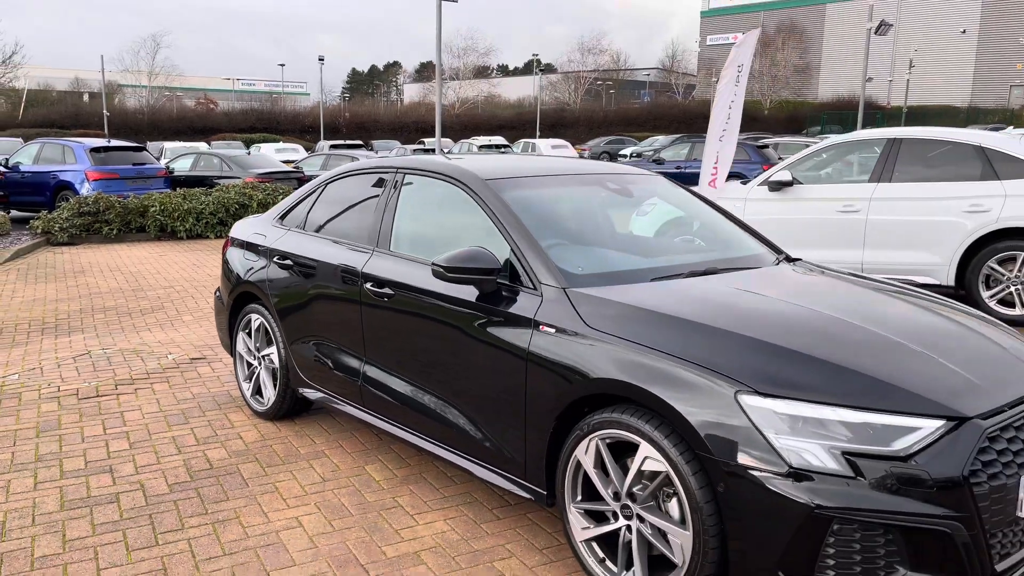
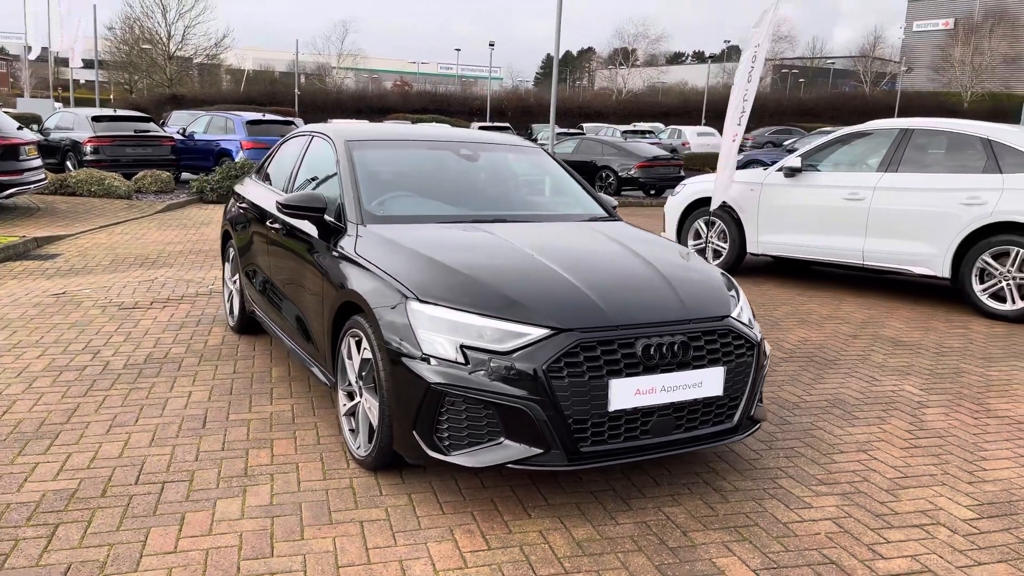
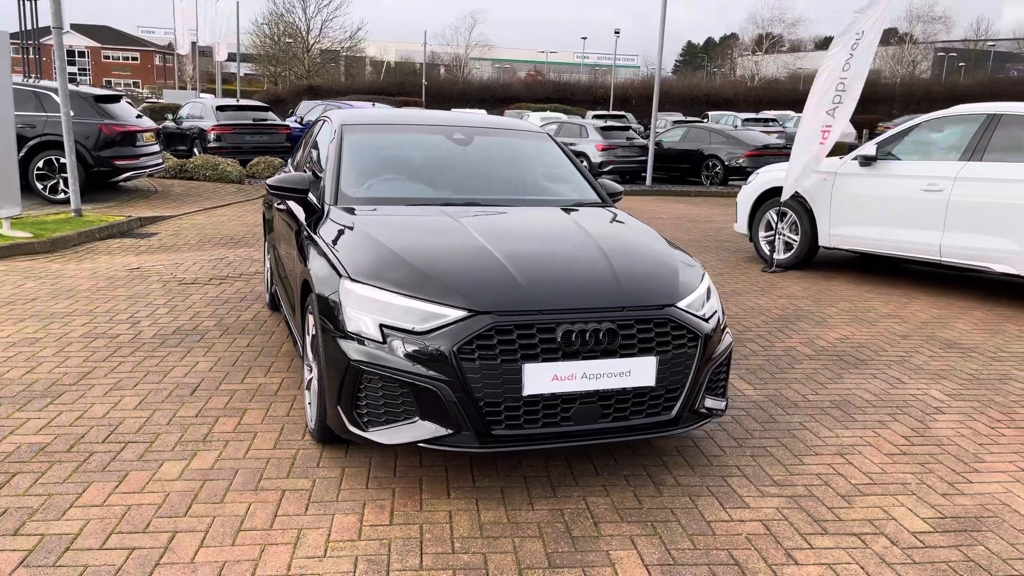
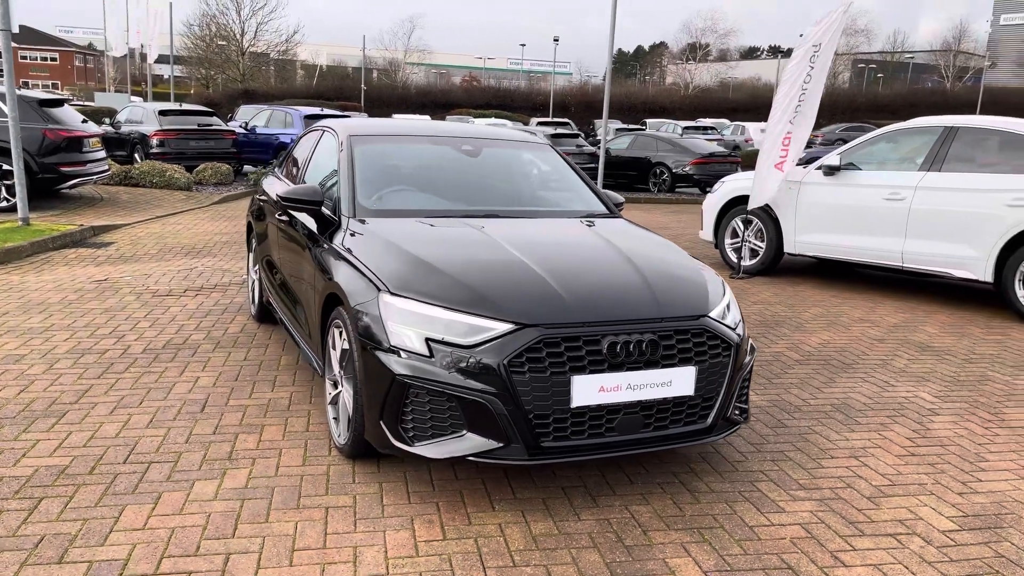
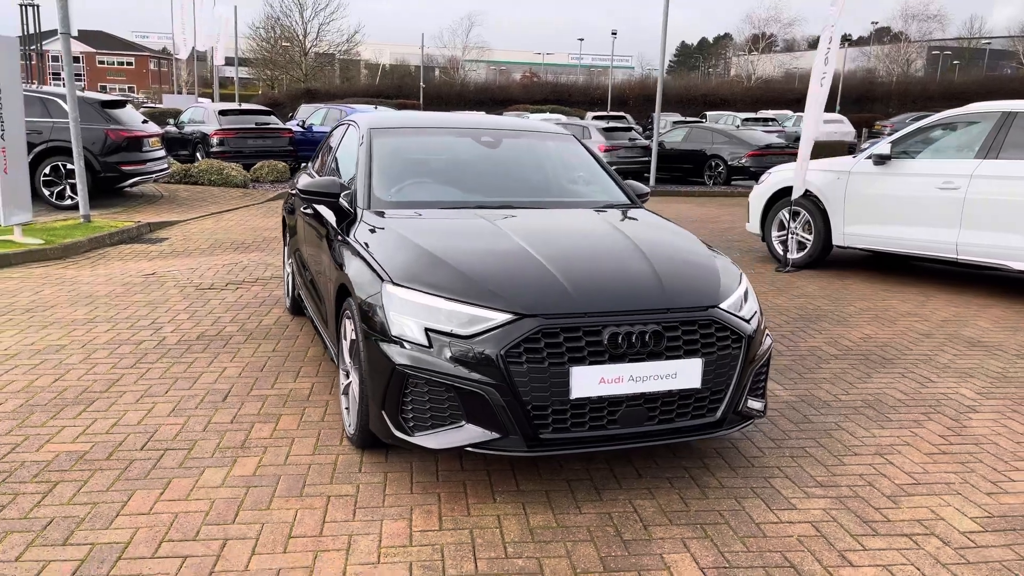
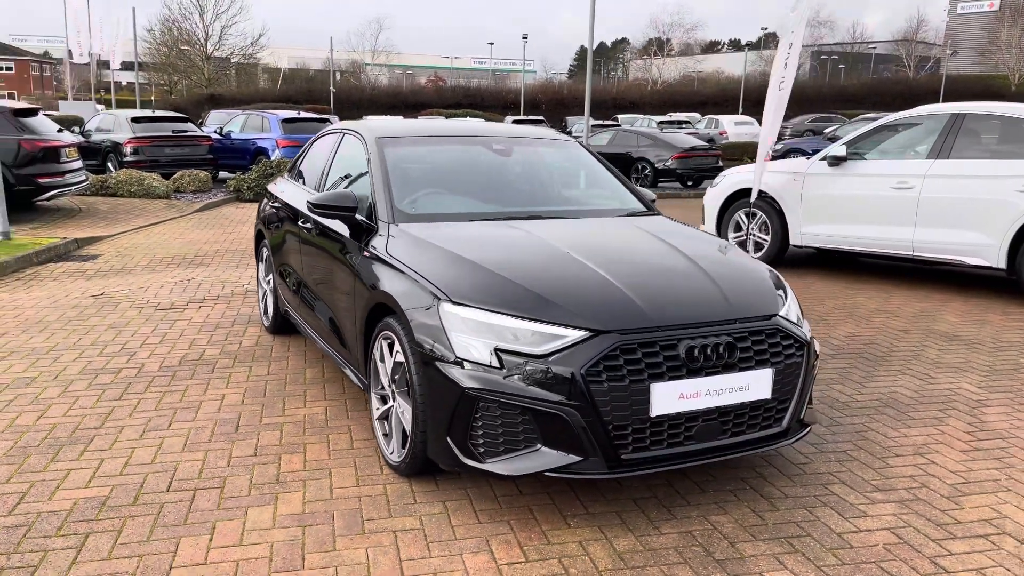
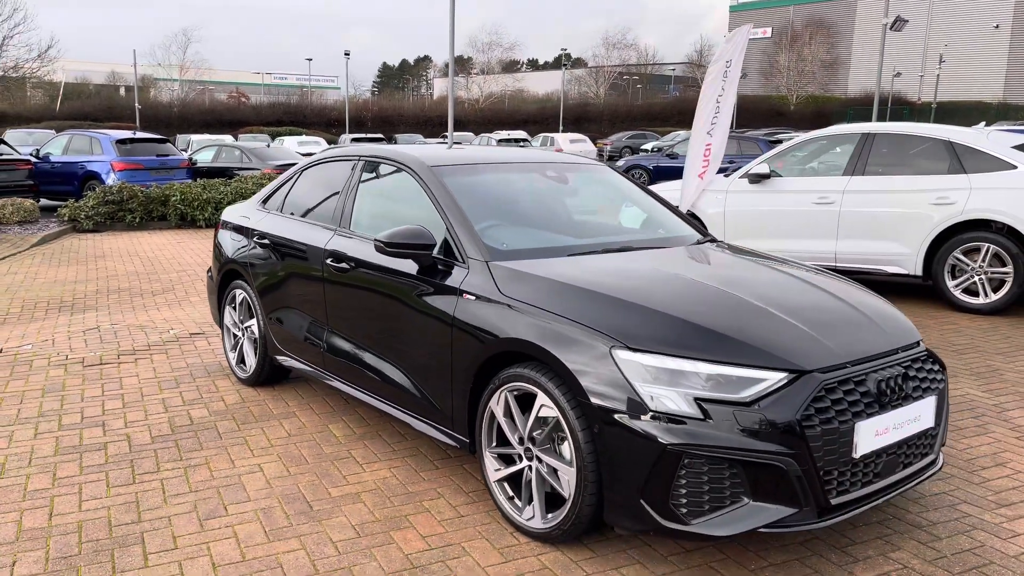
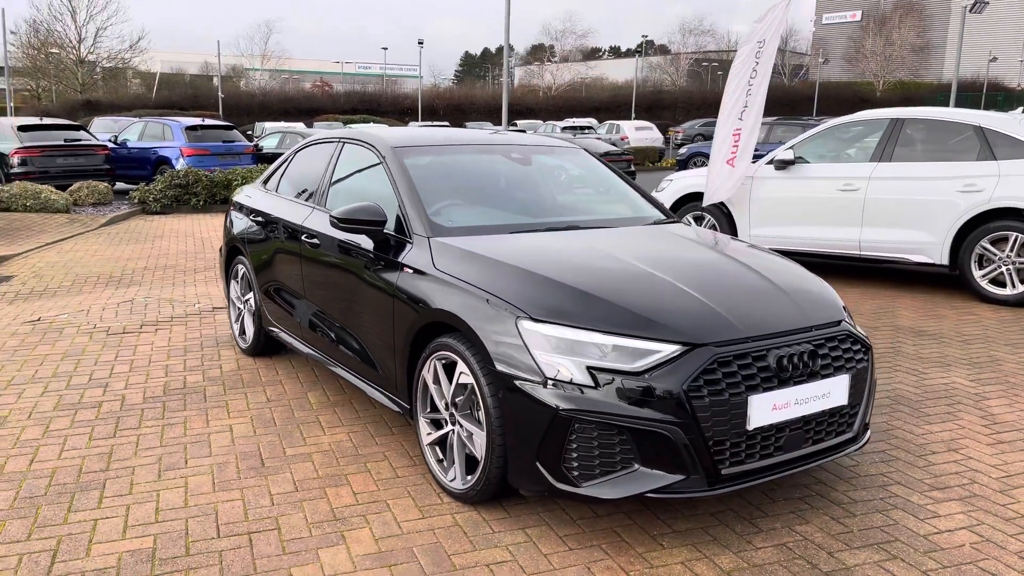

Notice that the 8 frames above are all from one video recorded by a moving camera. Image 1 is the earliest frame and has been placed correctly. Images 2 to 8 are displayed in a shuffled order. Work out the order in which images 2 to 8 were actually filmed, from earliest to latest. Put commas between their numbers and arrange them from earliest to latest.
7, 8, 6, 5, 3, 4, 2
